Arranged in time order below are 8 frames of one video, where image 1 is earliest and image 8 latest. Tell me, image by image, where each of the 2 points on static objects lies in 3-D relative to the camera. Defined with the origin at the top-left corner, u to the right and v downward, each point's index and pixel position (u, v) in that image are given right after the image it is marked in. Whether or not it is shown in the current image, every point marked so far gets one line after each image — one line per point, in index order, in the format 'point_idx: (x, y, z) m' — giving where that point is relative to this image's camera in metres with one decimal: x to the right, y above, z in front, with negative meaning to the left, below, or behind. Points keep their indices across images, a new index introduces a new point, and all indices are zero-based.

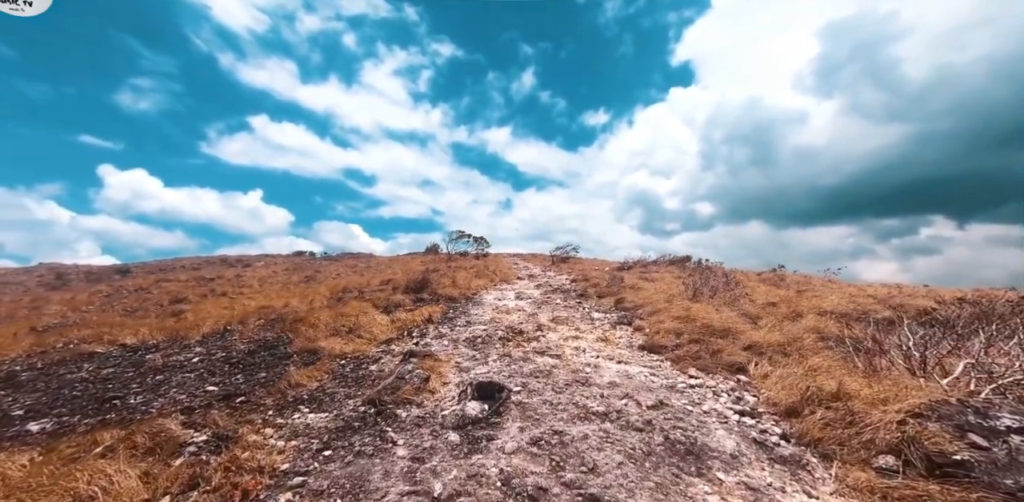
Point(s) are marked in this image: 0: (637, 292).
0: (+5.7, -1.9, +17.9) m
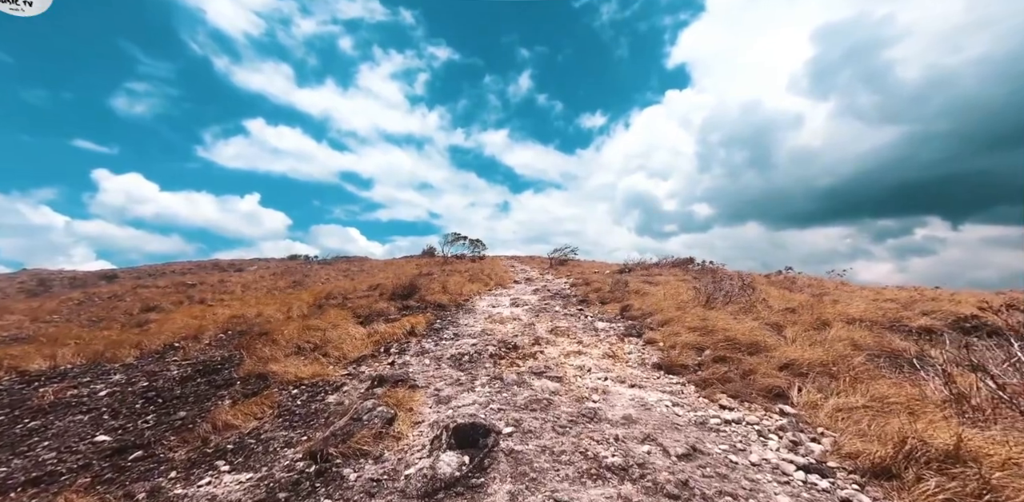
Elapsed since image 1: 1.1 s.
0: (+5.5, -2.0, +16.4) m
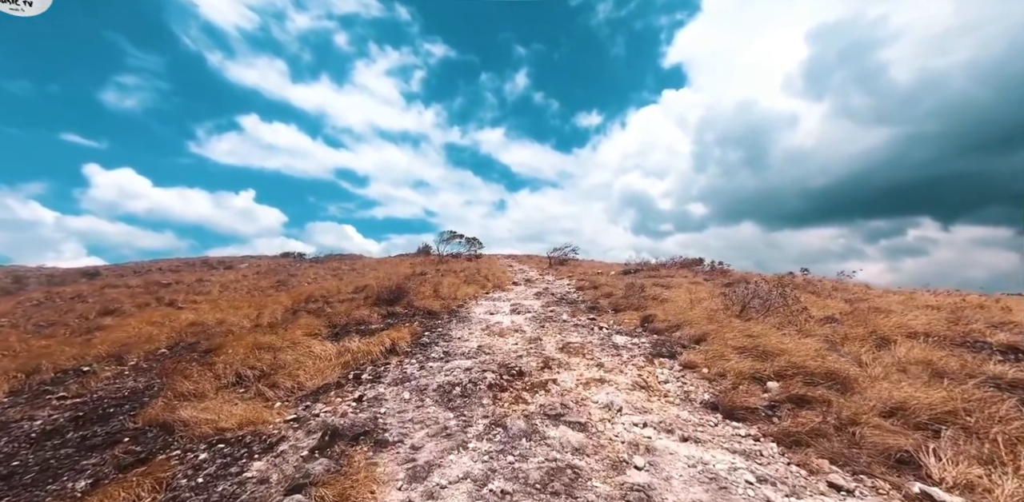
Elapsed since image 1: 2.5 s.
0: (+5.5, -2.0, +14.3) m
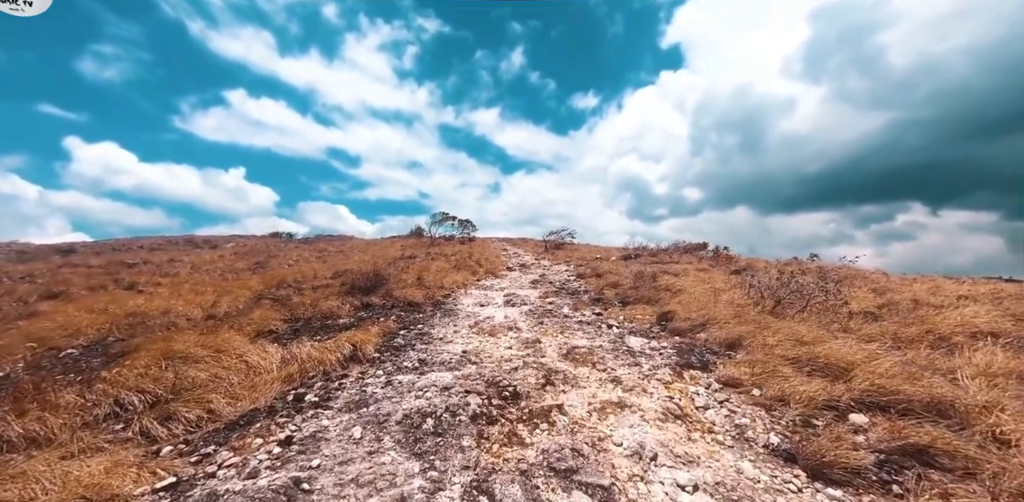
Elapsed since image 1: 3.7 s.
0: (+5.3, -1.5, +12.4) m
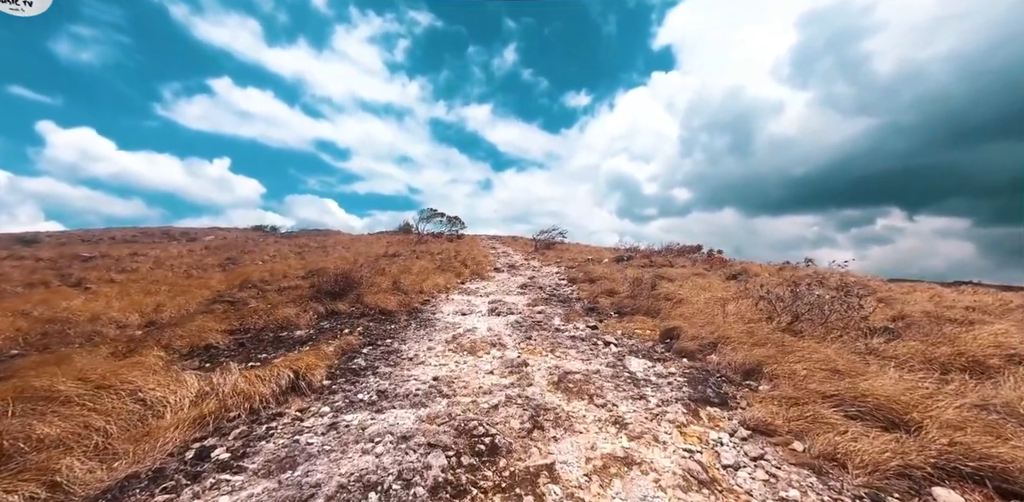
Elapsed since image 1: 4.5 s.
0: (+4.9, -1.7, +11.1) m
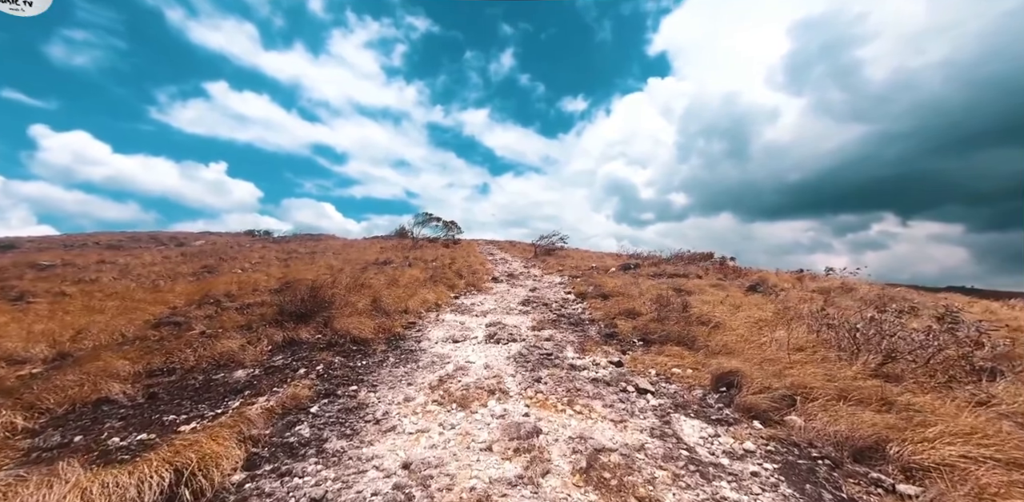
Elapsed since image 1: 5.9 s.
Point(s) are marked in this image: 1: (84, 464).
0: (+4.9, -2.1, +8.9) m
1: (-4.6, -2.2, +4.3) m
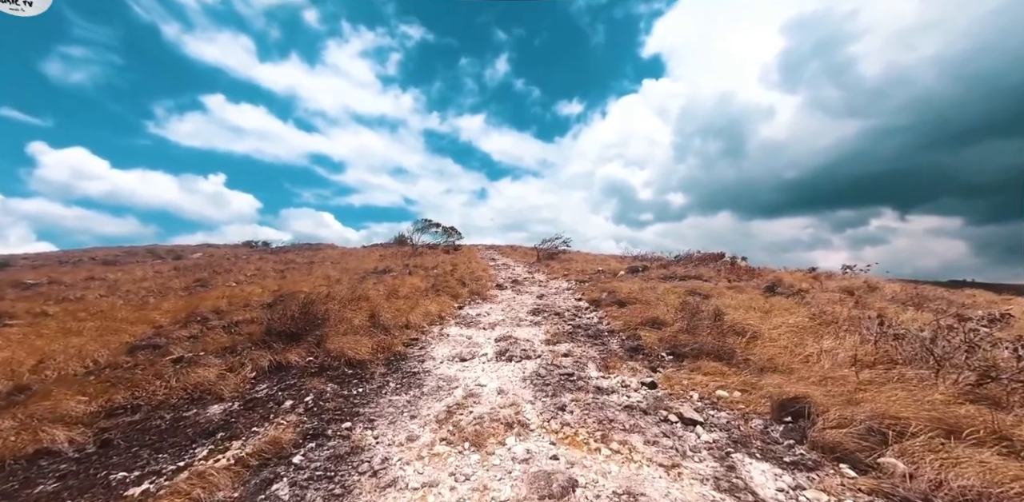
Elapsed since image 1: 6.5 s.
0: (+5.3, -2.1, +7.8) m
1: (-4.2, -2.5, +3.3) m
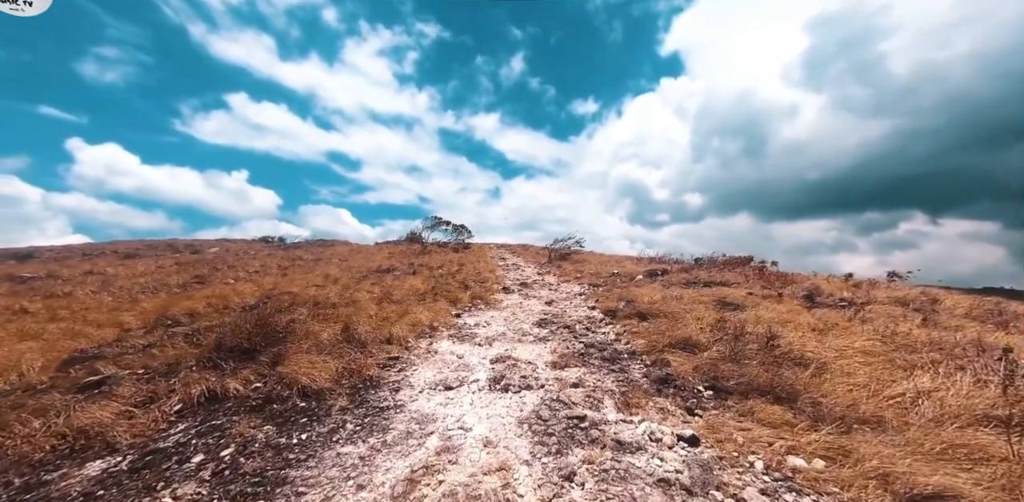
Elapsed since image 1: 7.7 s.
0: (+5.1, -2.2, +5.7) m
1: (-4.5, -2.5, +1.5) m
